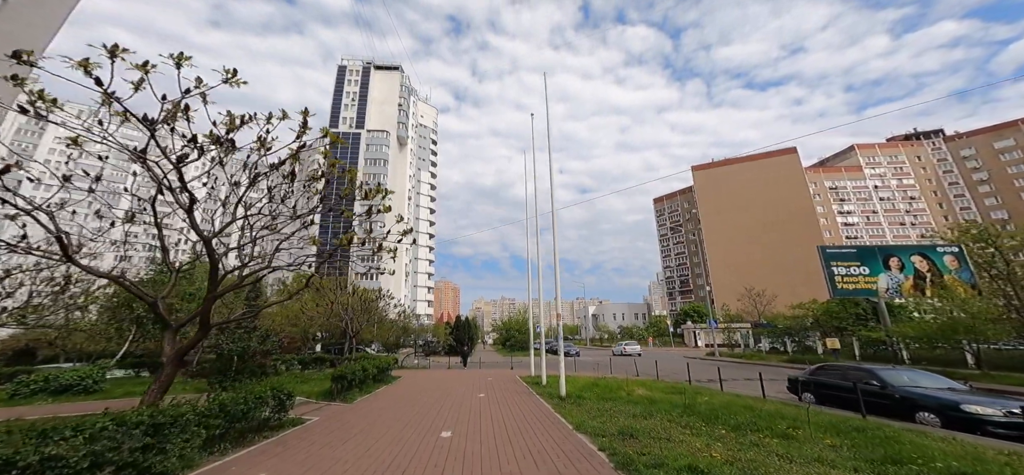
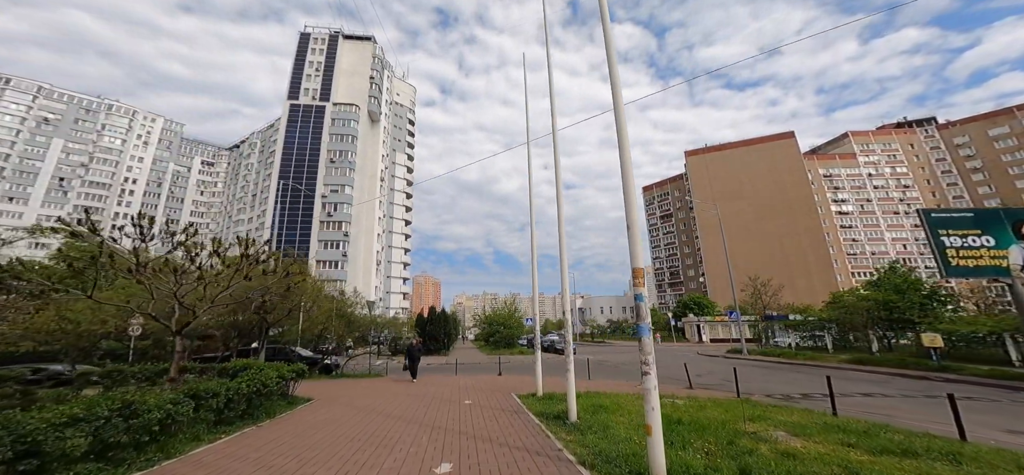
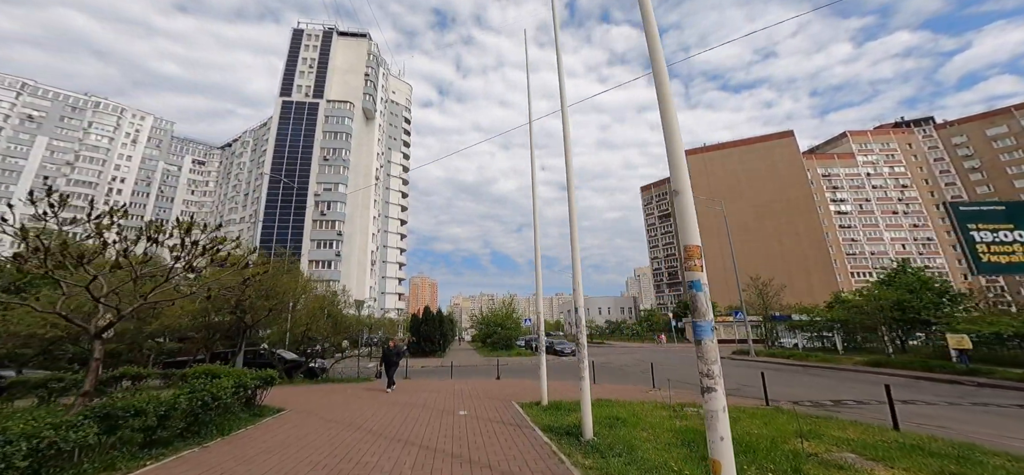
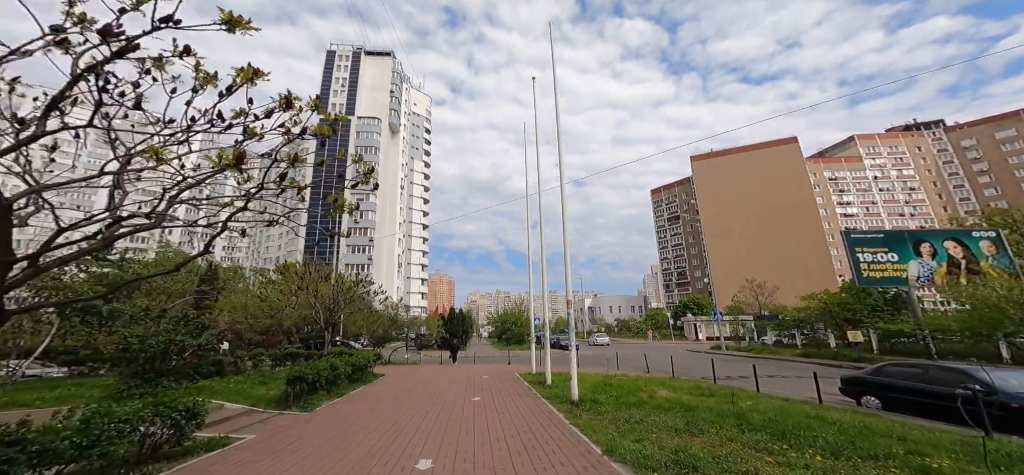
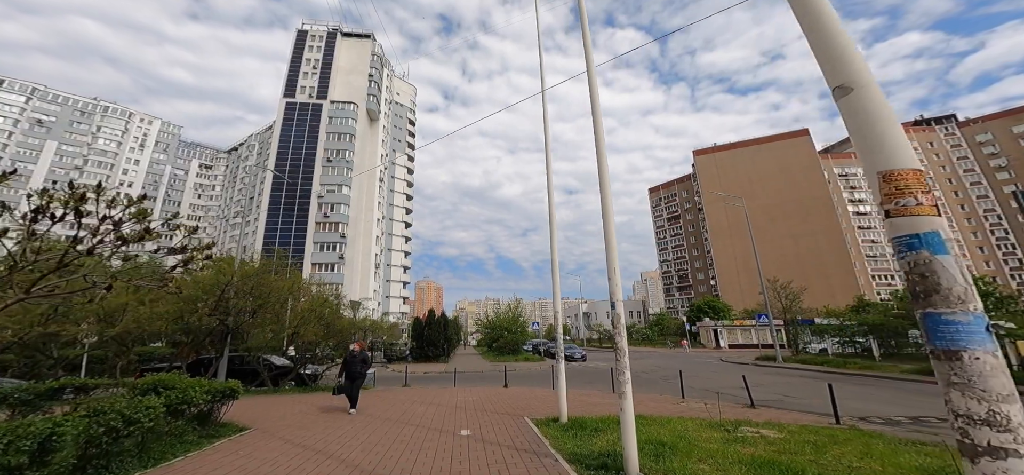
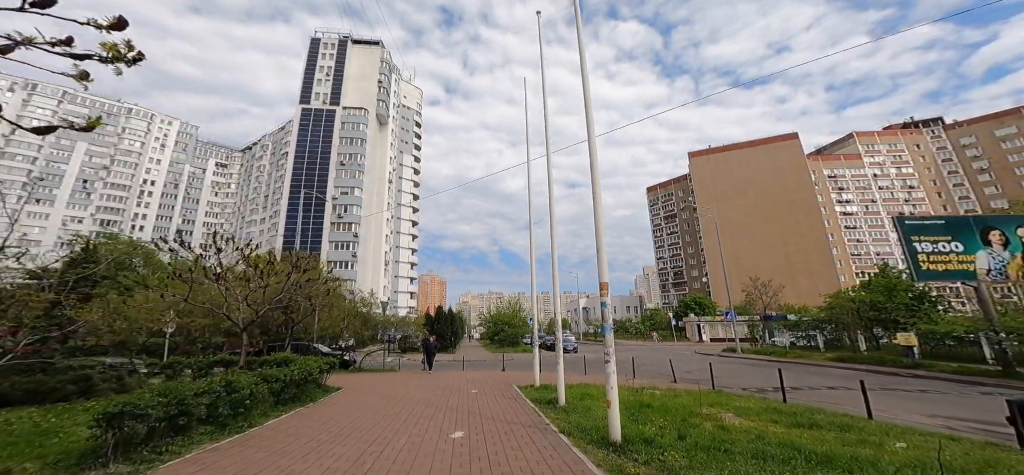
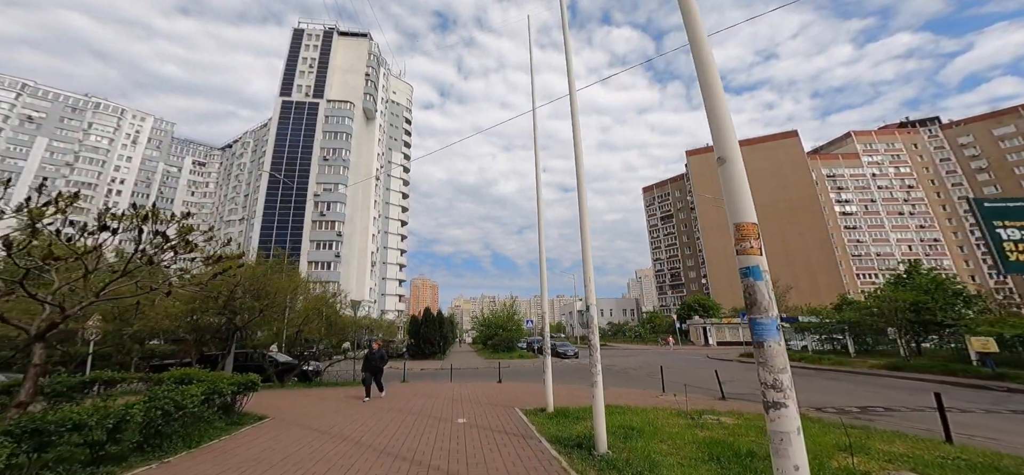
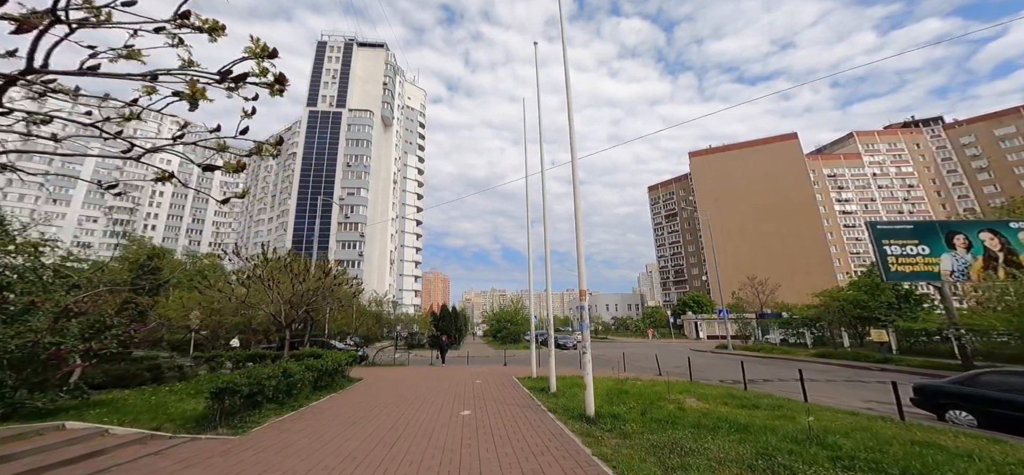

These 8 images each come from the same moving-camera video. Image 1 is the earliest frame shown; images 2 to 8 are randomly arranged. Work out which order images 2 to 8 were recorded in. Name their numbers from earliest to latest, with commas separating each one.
4, 8, 6, 2, 3, 7, 5
